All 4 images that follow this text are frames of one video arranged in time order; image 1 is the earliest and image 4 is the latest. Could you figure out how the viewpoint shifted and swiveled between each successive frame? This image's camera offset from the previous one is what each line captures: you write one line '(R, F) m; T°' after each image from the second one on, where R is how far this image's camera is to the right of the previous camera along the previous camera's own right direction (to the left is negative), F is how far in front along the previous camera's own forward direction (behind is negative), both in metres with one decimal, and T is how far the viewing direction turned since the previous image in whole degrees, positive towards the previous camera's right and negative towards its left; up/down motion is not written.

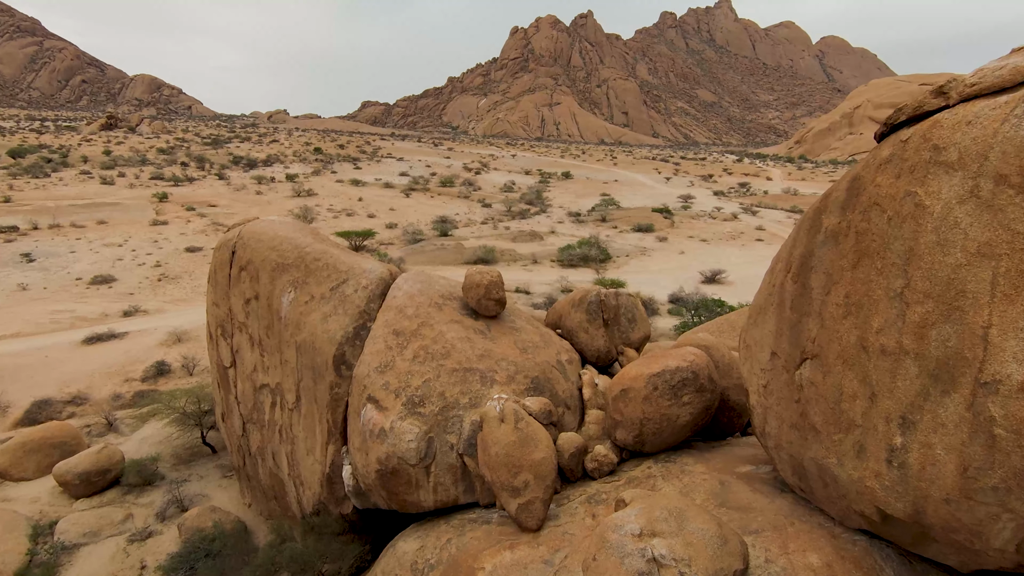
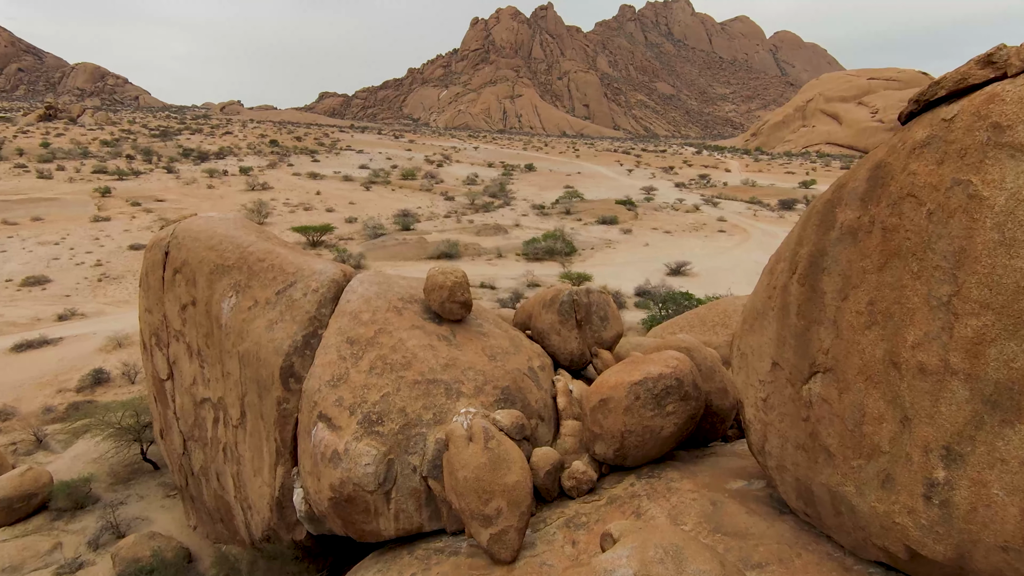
(0.0, +0.3) m; +4°
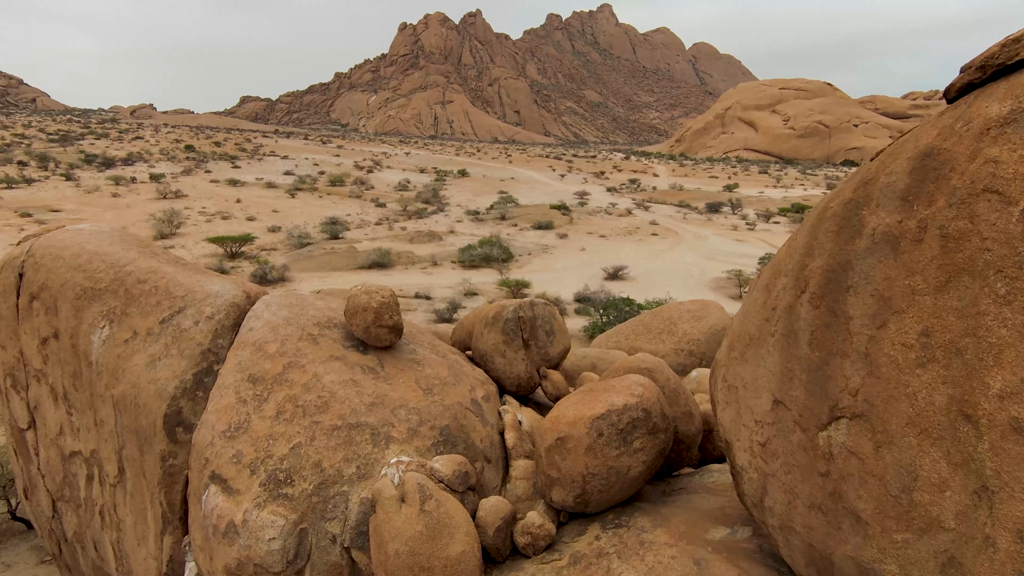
(0.0, +0.5) m; +6°
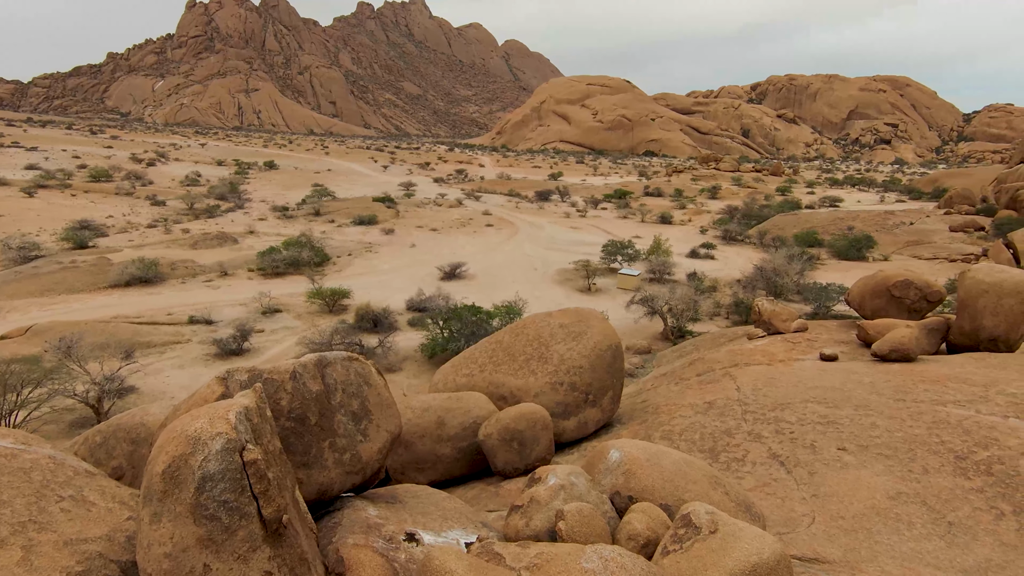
(+0.3, +2.3) m; +16°
